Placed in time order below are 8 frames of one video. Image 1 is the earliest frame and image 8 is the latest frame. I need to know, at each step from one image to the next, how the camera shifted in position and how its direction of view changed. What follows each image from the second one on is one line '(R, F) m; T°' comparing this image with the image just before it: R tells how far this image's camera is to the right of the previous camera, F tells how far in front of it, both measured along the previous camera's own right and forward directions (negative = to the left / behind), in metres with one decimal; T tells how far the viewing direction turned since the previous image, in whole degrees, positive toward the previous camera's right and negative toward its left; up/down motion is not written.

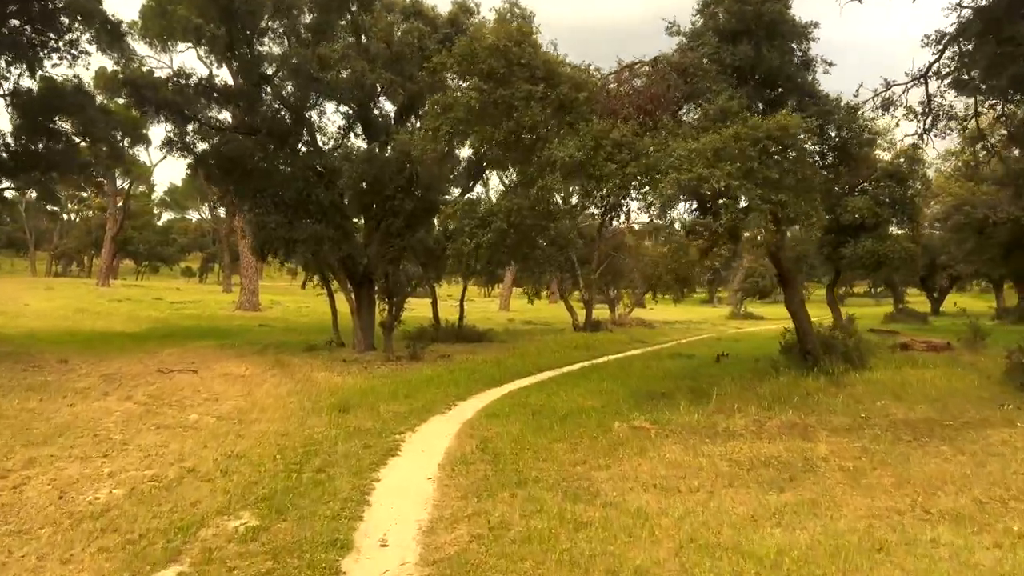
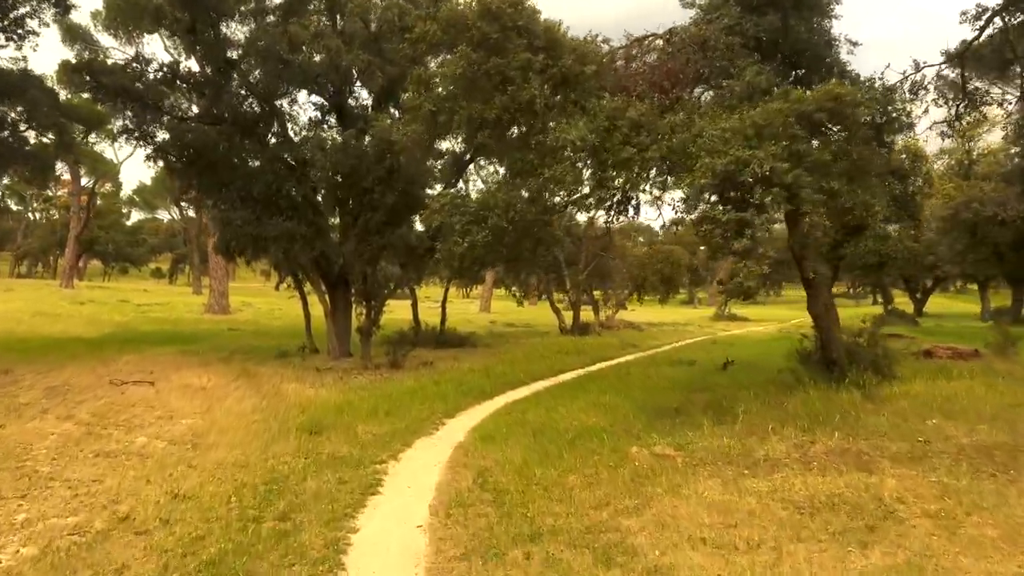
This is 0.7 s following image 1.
(-0.3, +1.9) m; +2°
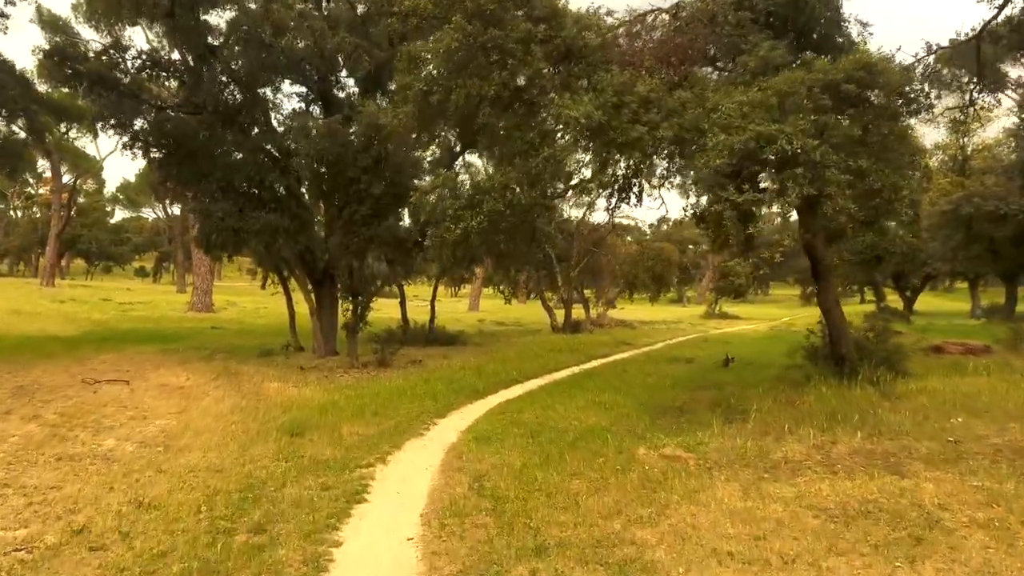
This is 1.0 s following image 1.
(-0.1, +0.8) m; +1°
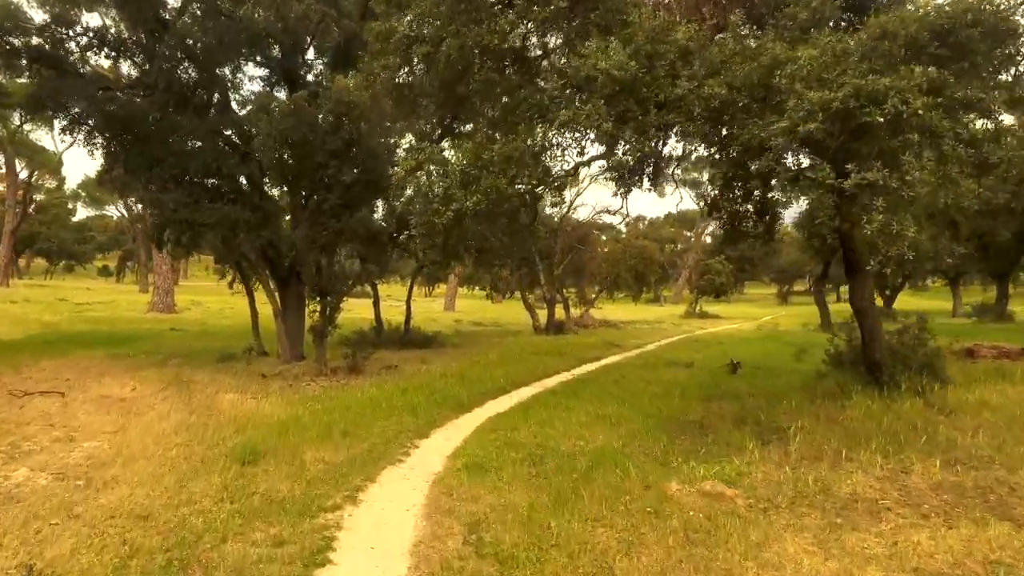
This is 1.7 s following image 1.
(-0.3, +2.0) m; +2°
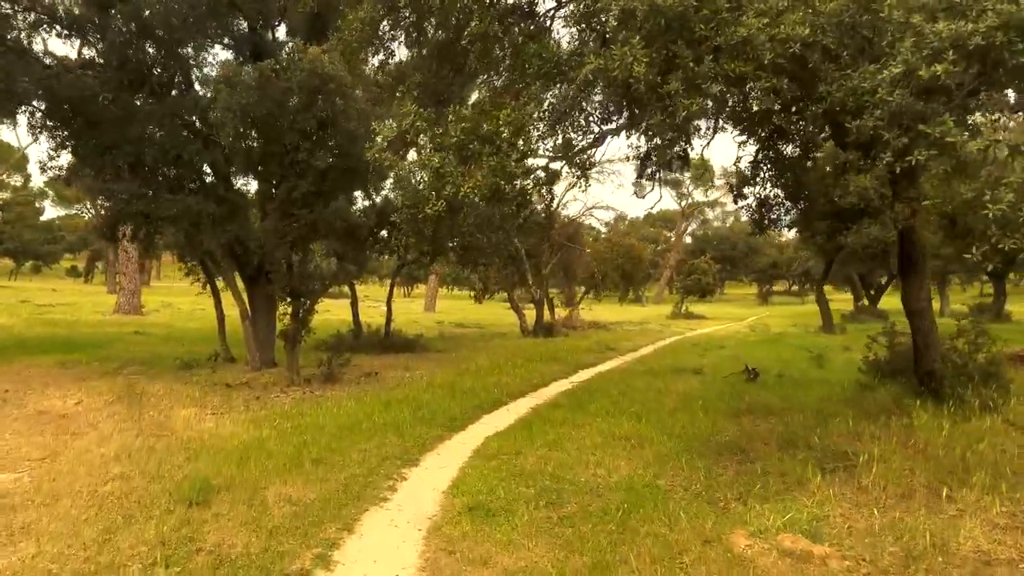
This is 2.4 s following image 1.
(-0.4, +1.9) m; +2°
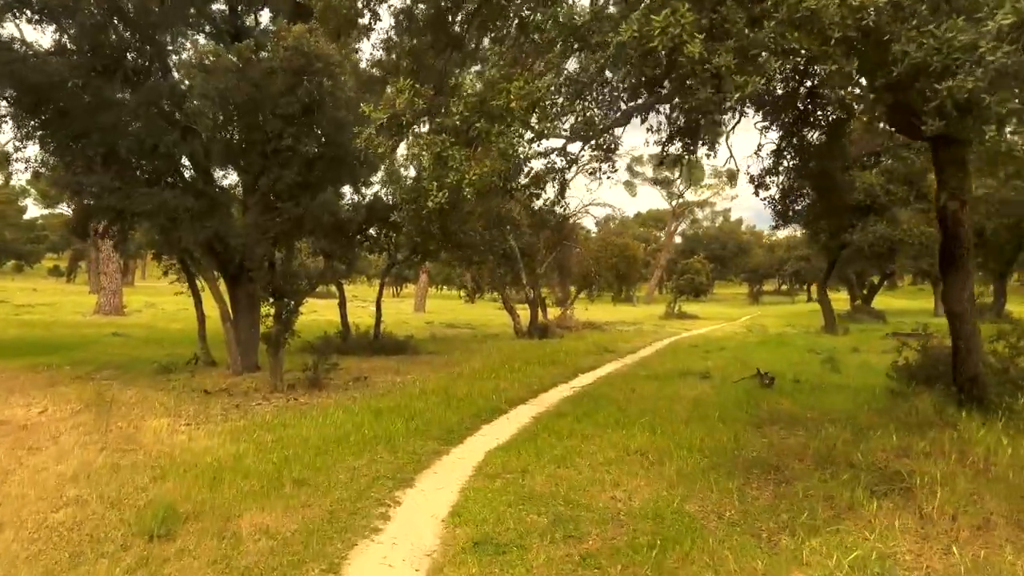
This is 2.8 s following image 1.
(-0.2, +1.1) m; +1°
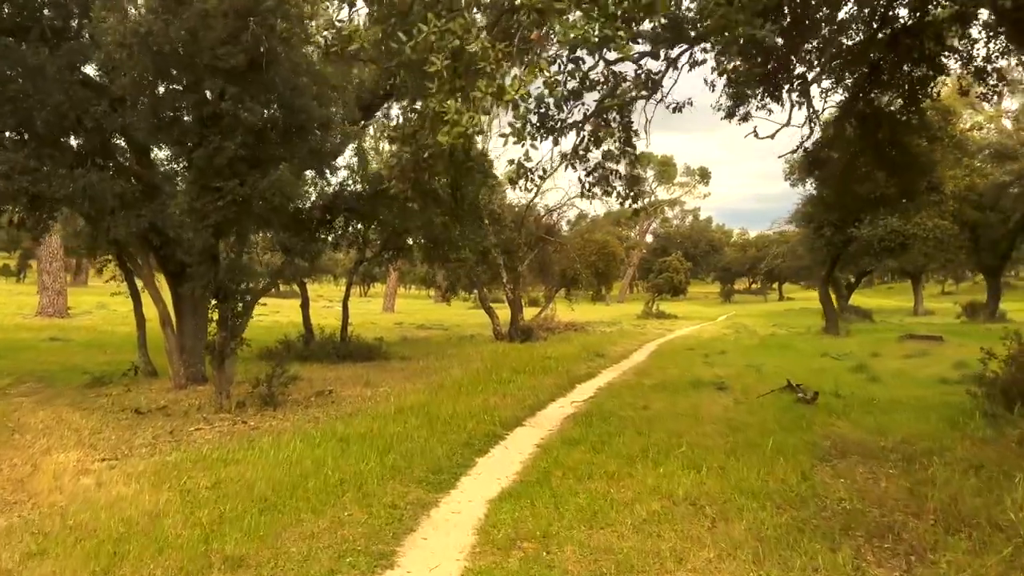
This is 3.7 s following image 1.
(-0.4, +2.5) m; +2°
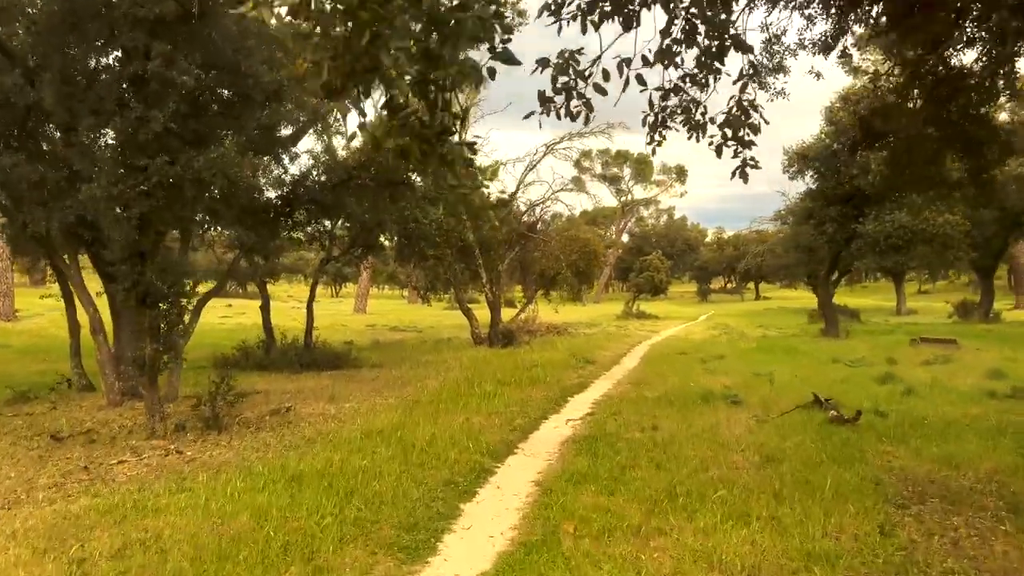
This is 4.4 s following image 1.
(-0.2, +2.0) m; +2°
